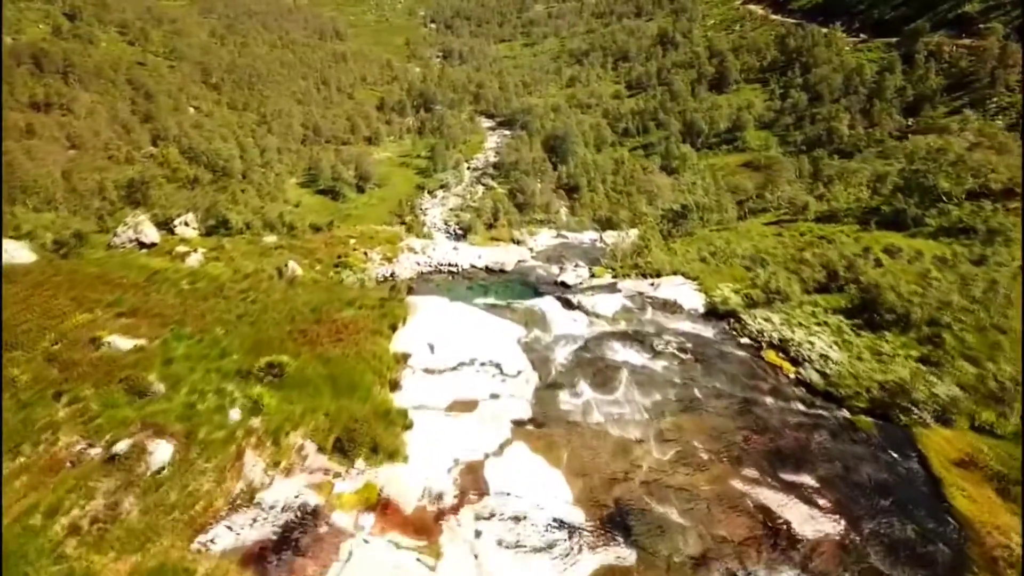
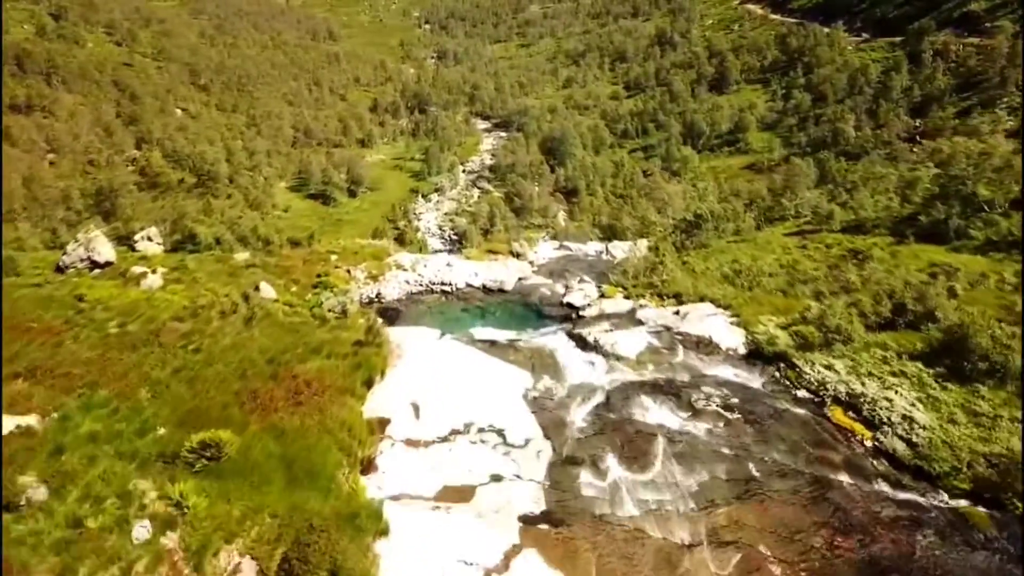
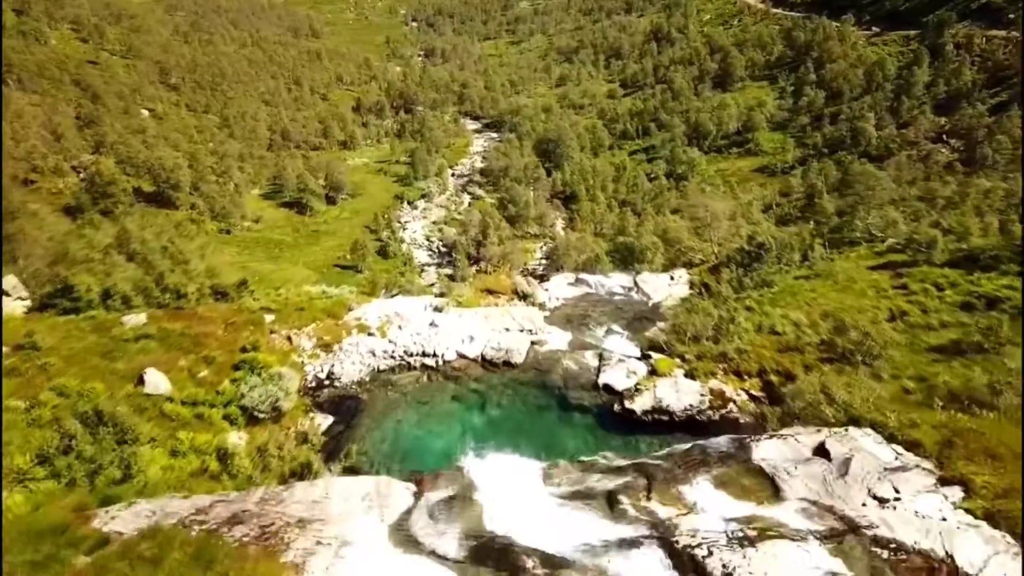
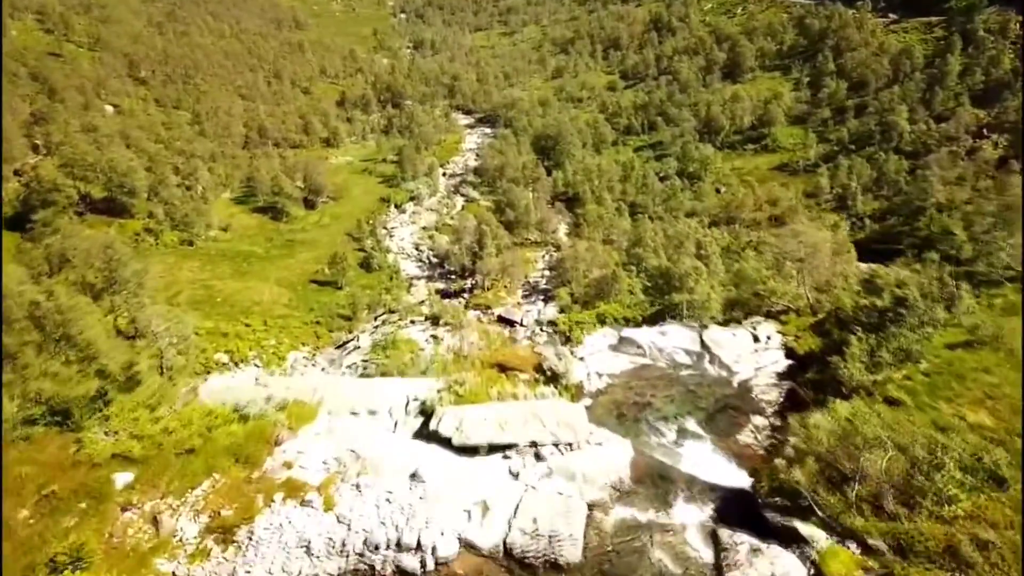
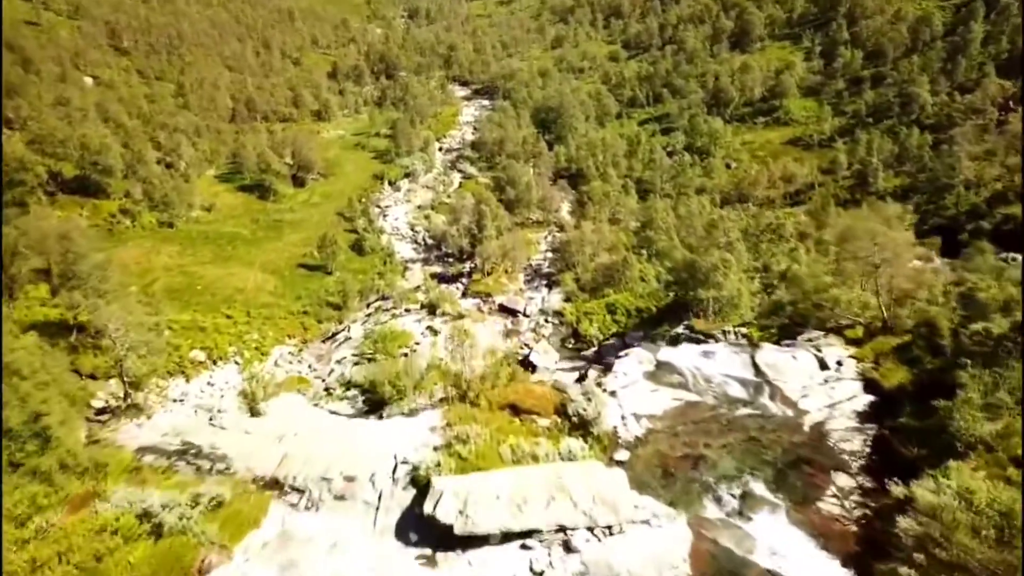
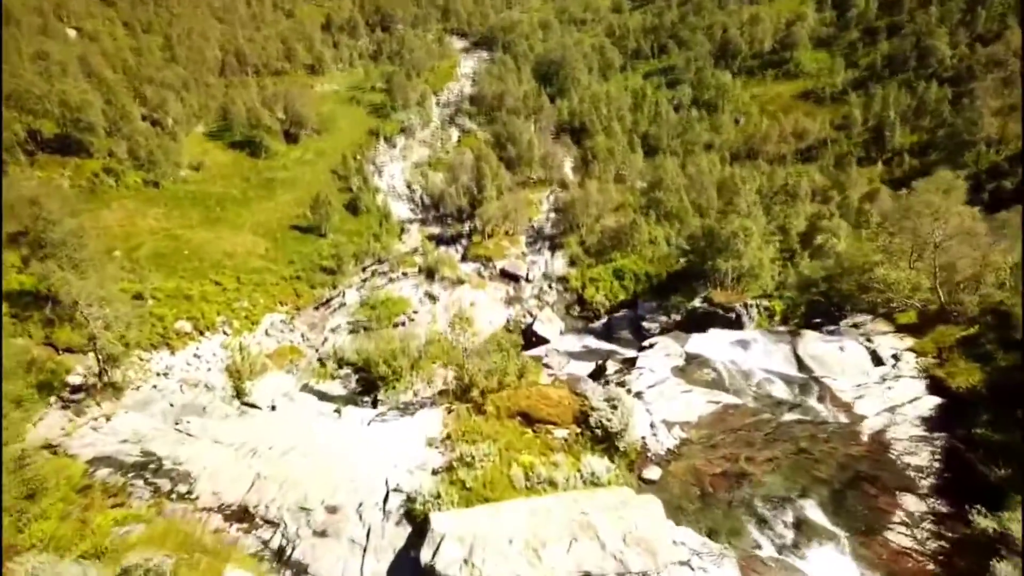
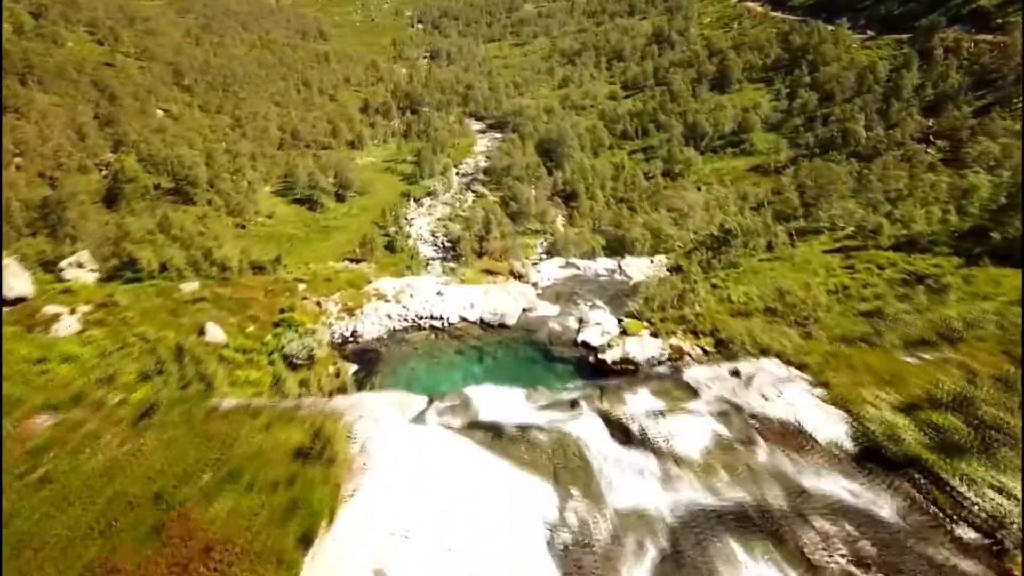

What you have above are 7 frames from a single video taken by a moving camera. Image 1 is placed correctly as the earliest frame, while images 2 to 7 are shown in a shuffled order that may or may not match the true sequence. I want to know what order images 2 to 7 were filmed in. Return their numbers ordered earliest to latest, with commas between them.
2, 7, 3, 4, 5, 6
